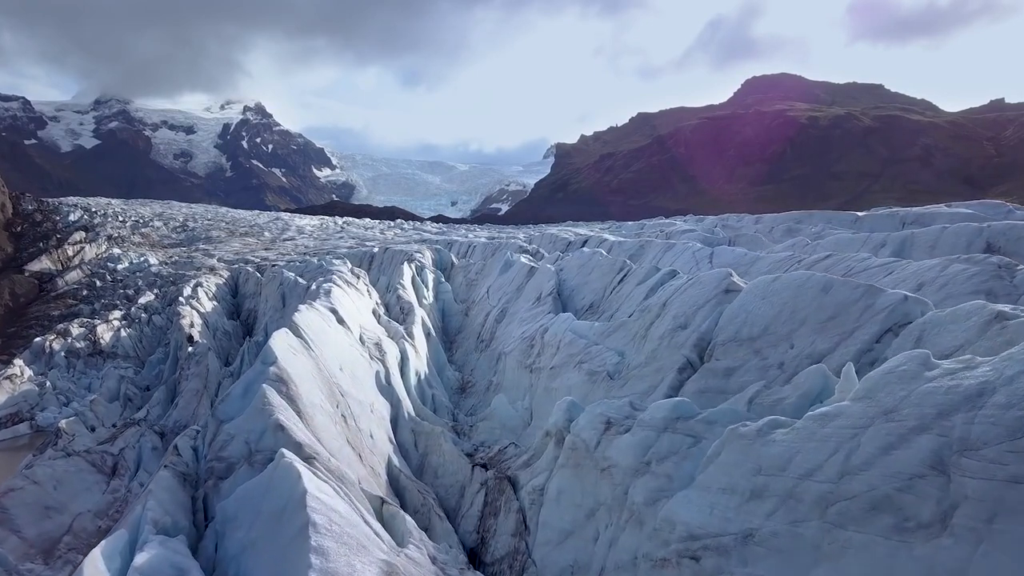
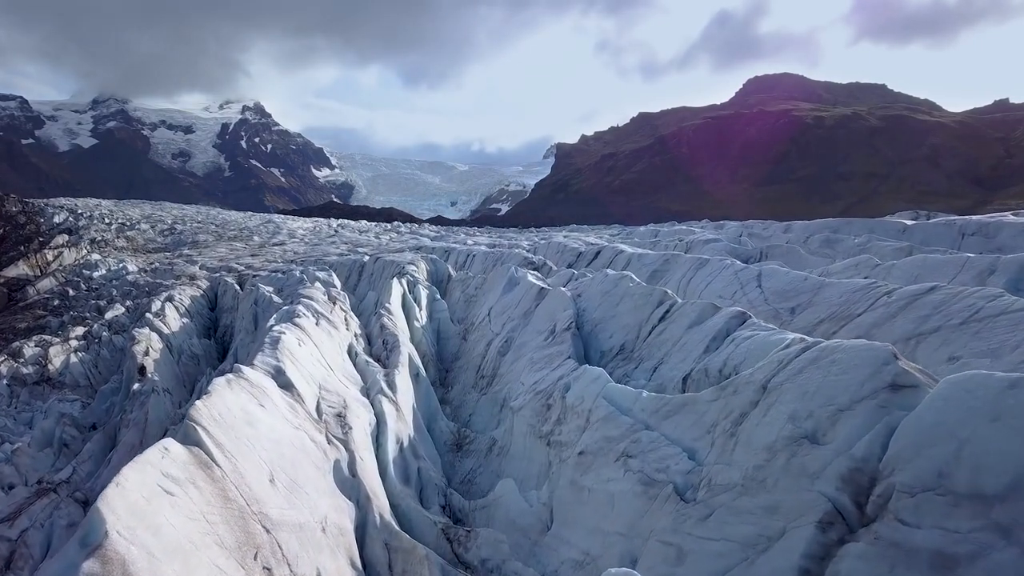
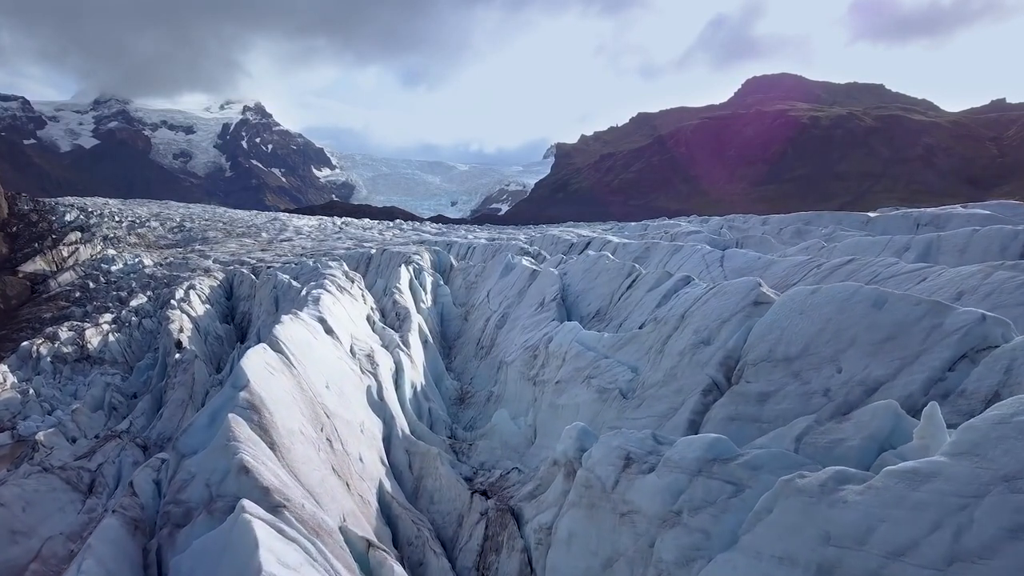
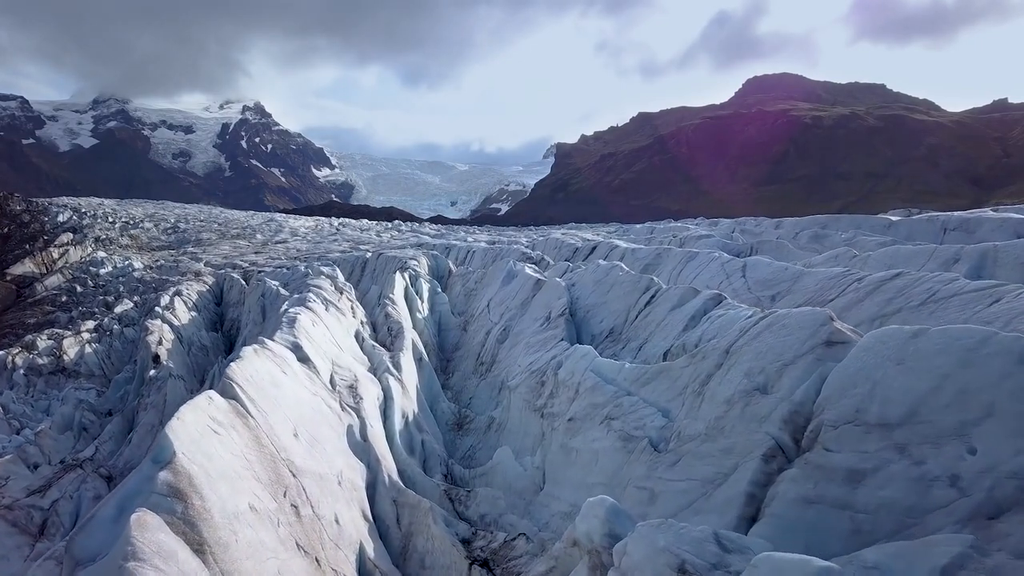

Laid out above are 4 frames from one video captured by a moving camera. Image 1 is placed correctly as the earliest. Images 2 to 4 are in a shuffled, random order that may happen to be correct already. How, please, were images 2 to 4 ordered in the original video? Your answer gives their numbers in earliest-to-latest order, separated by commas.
3, 4, 2
